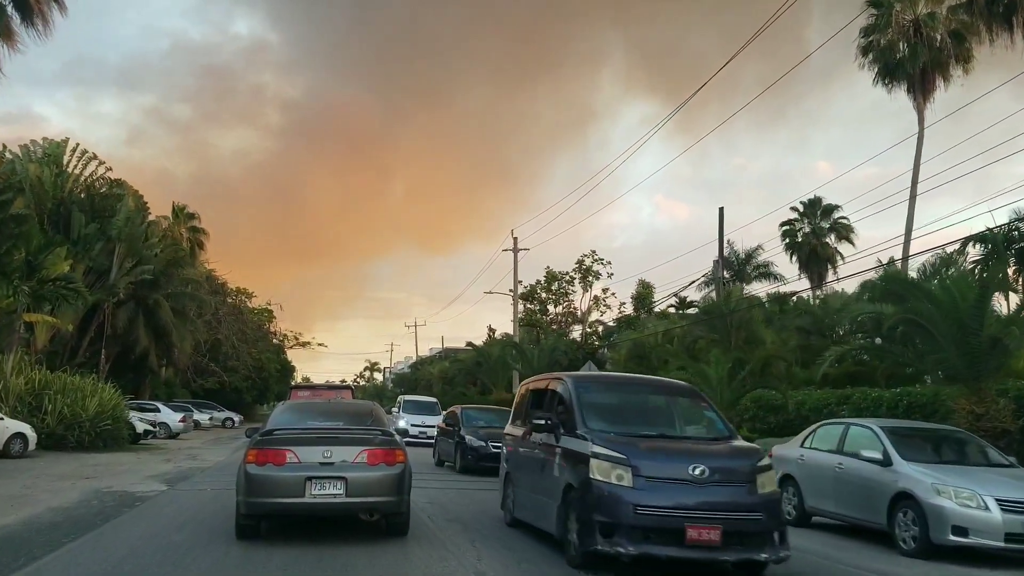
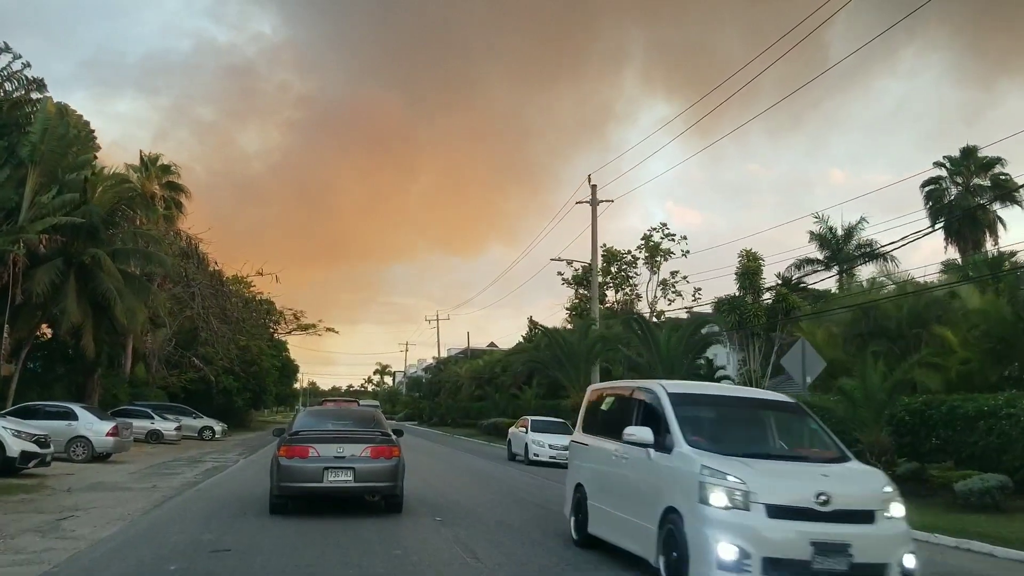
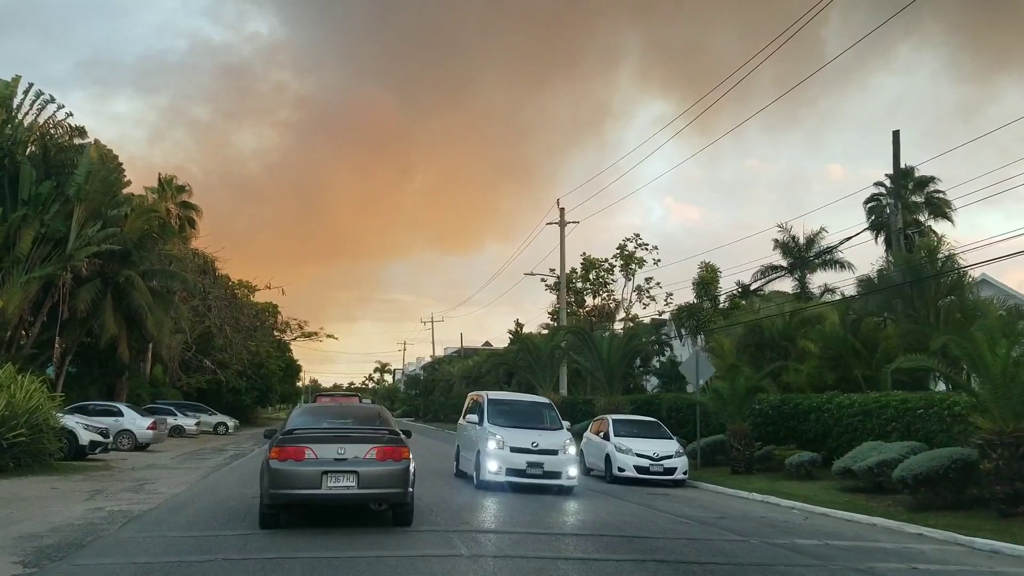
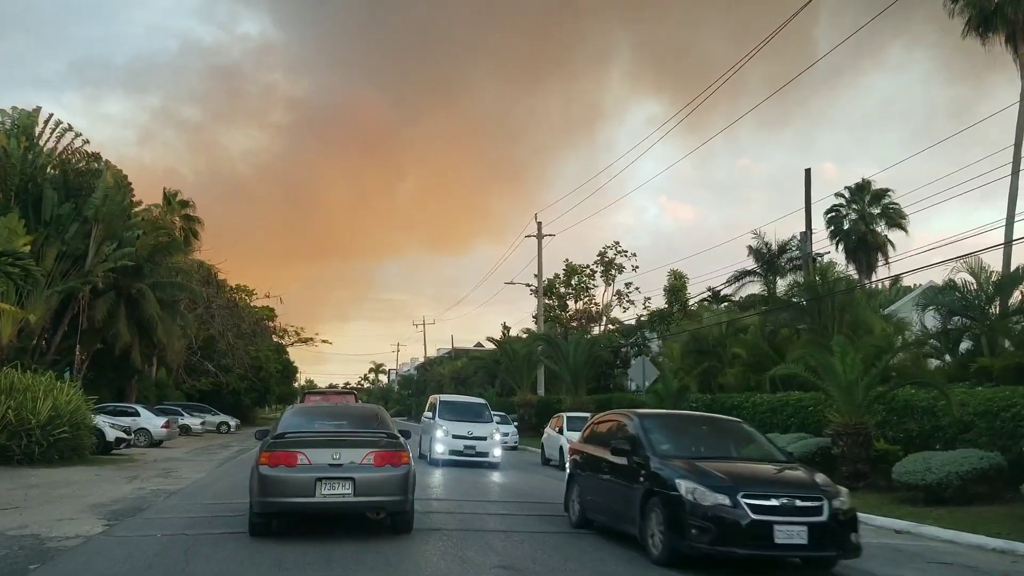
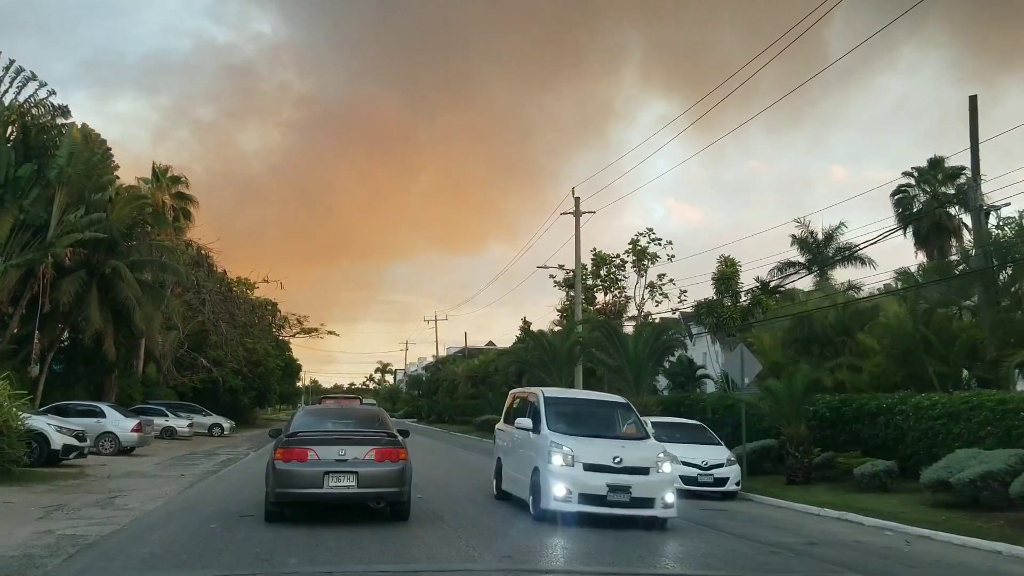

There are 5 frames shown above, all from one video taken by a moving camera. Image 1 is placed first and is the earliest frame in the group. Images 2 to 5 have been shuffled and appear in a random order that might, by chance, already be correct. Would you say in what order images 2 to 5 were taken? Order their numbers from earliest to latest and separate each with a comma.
4, 3, 5, 2
